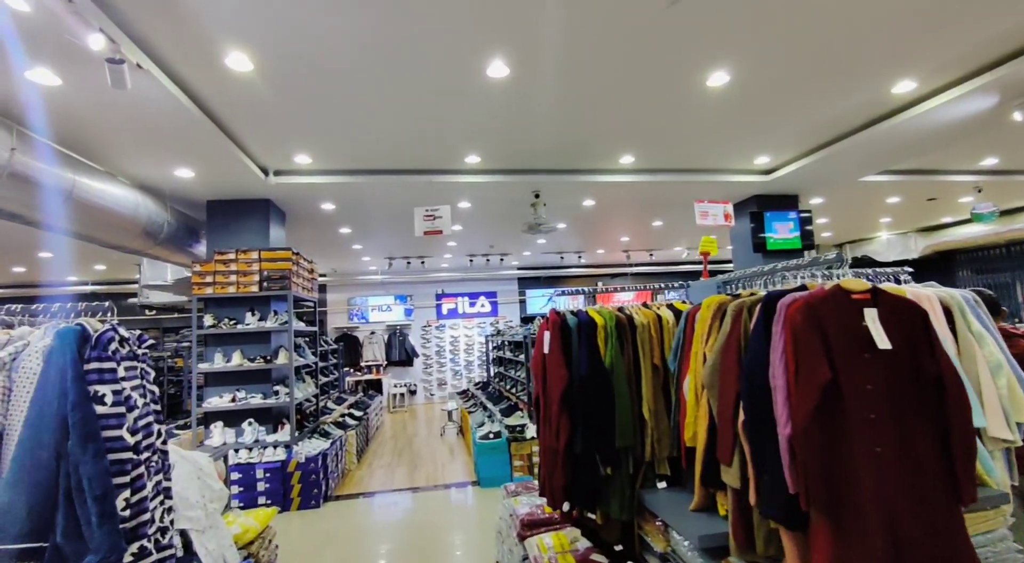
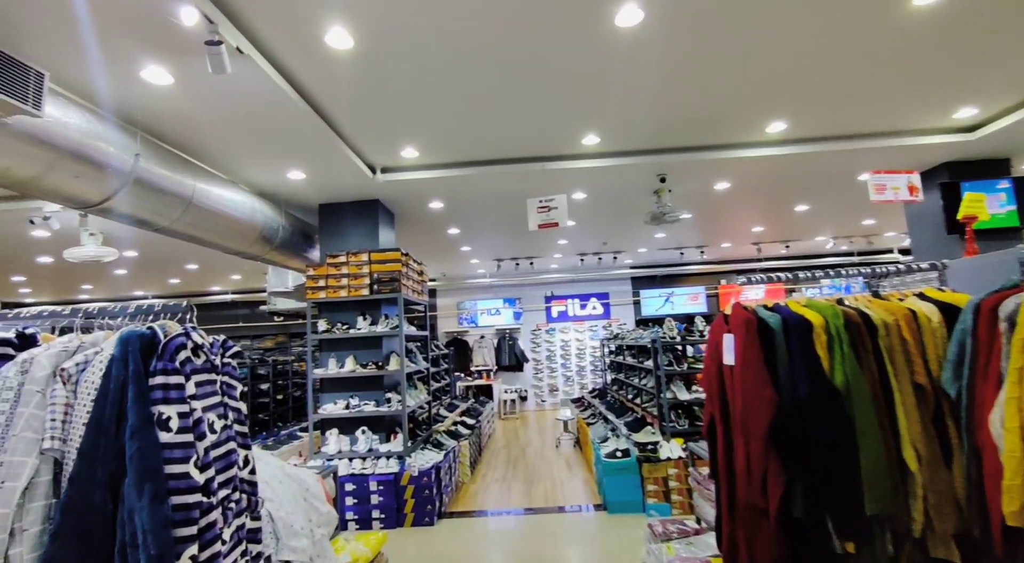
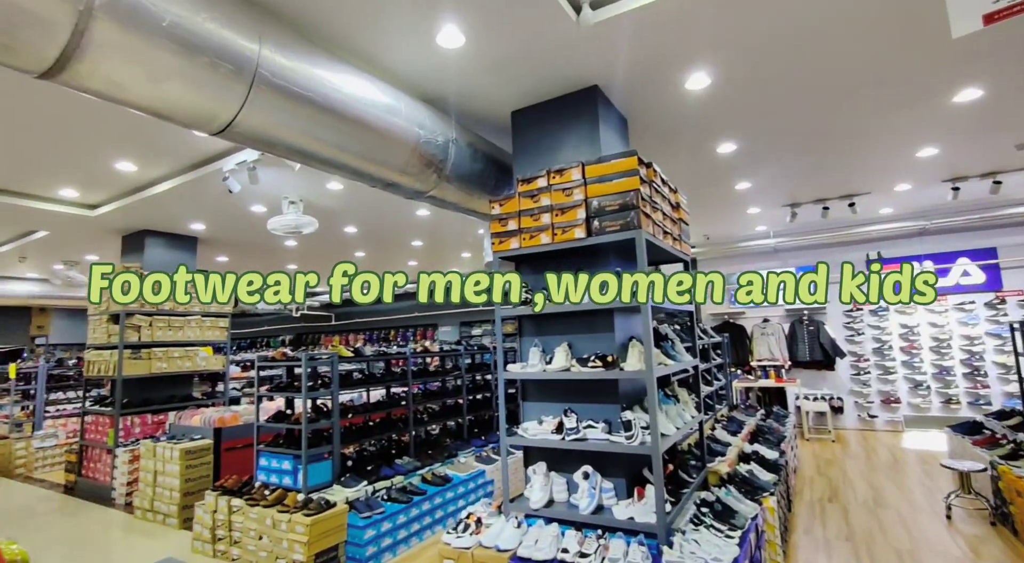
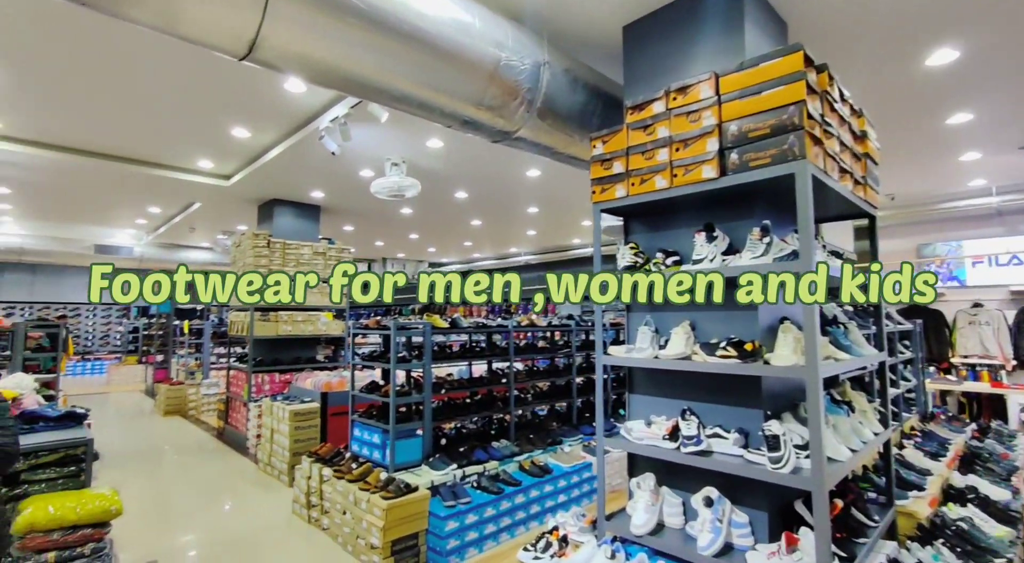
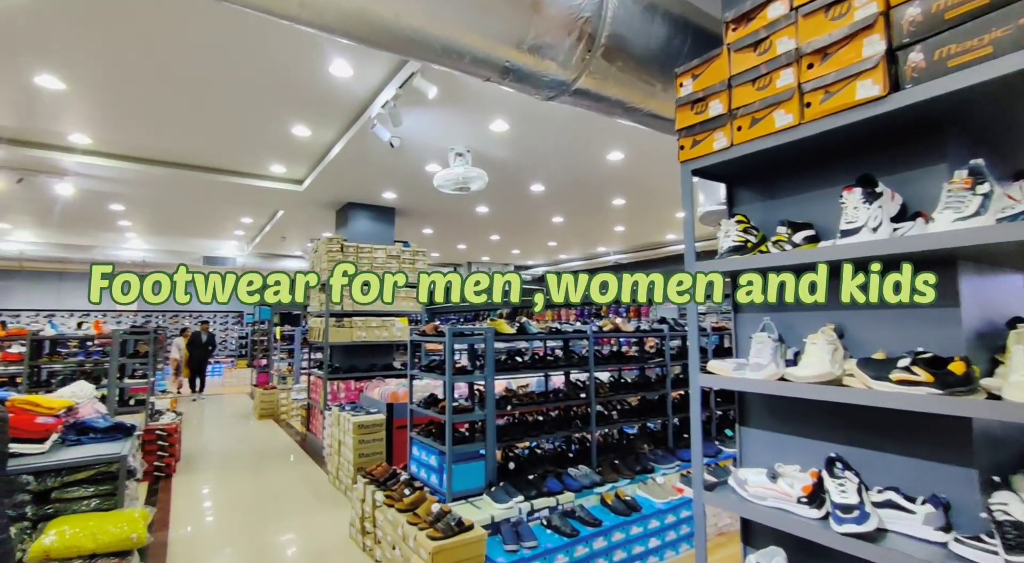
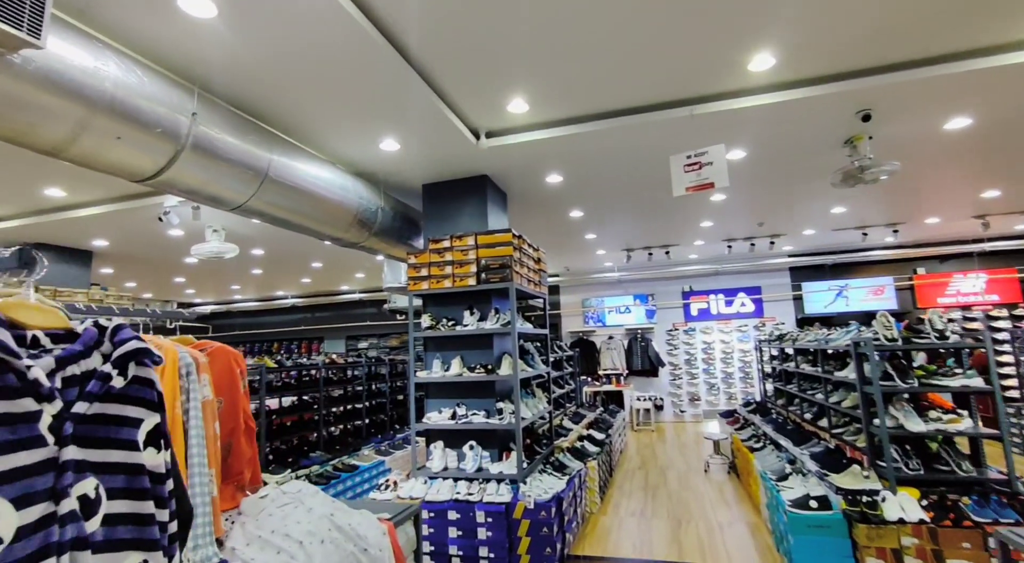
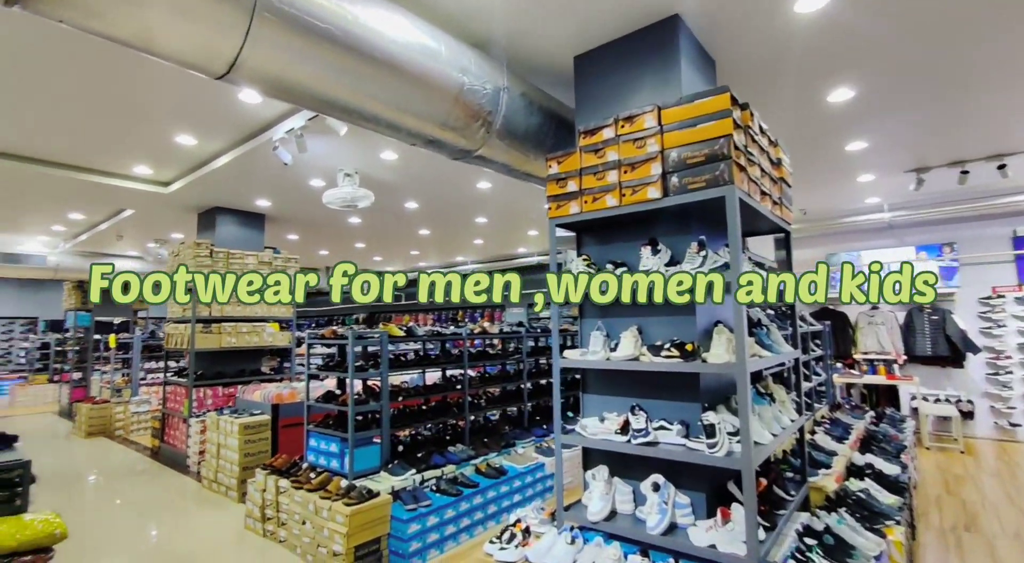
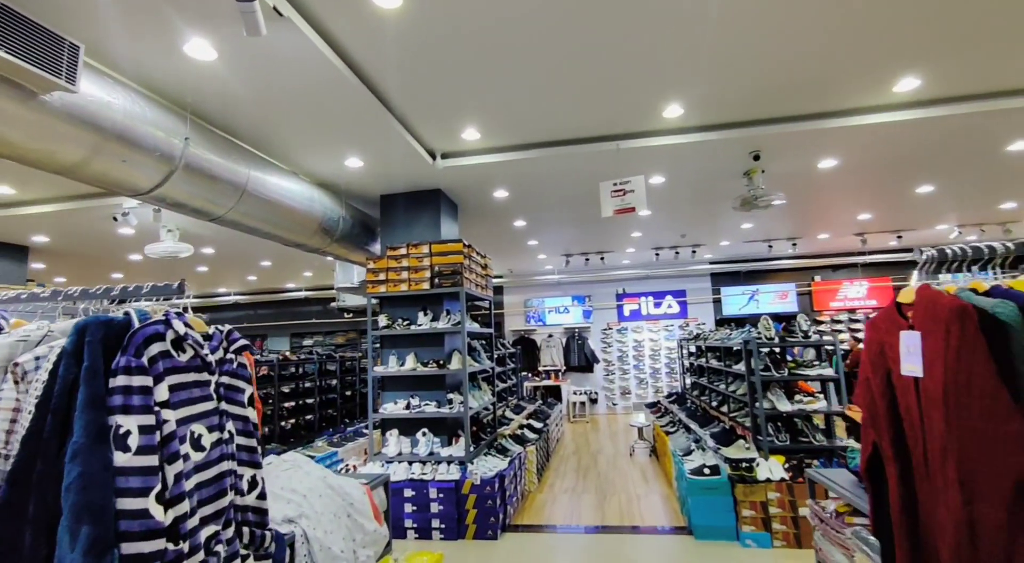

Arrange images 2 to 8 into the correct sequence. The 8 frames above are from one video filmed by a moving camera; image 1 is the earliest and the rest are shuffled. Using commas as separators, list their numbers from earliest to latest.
2, 8, 6, 3, 7, 4, 5
